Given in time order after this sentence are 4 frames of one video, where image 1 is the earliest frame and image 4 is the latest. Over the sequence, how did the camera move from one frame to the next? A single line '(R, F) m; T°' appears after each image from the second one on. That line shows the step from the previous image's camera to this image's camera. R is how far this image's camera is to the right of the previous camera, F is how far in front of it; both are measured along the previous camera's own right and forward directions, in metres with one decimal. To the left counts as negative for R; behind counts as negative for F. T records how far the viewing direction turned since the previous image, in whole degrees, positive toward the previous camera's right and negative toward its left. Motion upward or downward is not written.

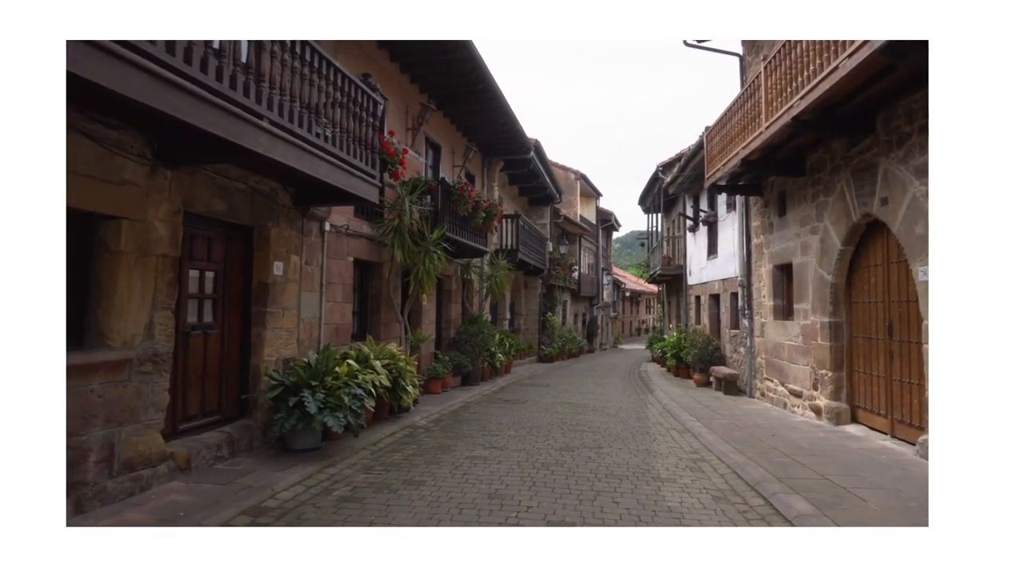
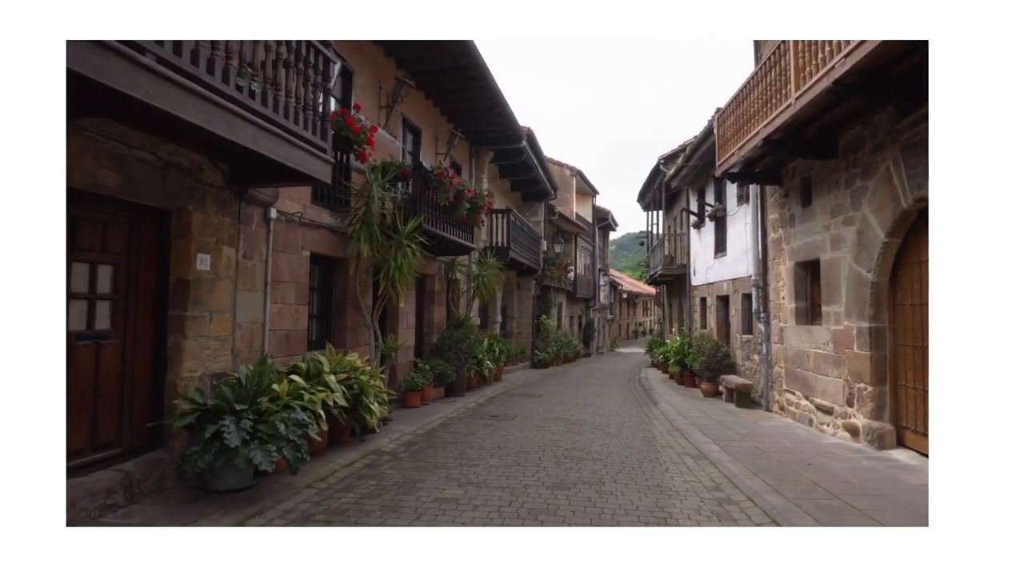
(+0.1, +1.1) m; 0°
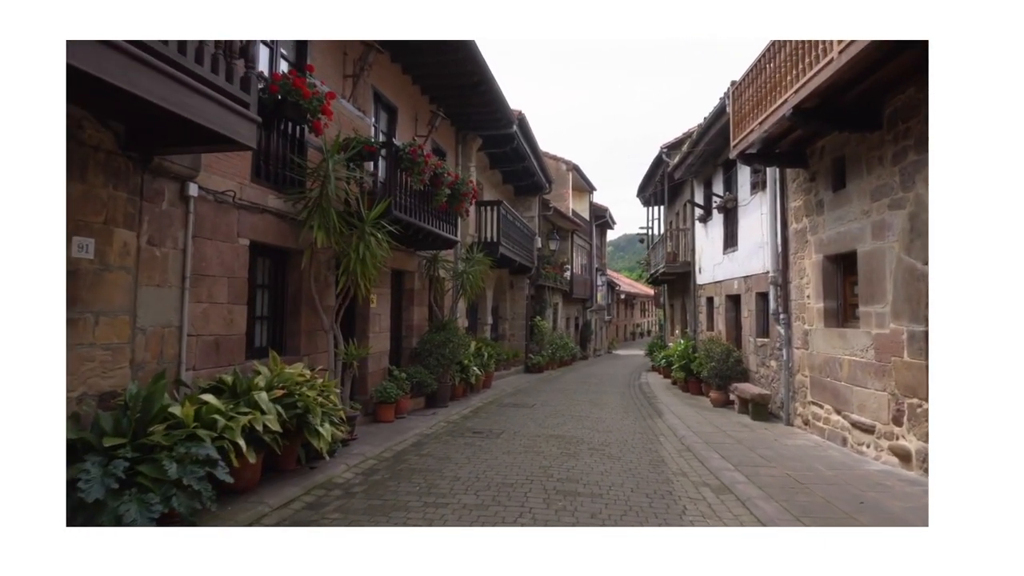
(+0.1, +1.1) m; 0°
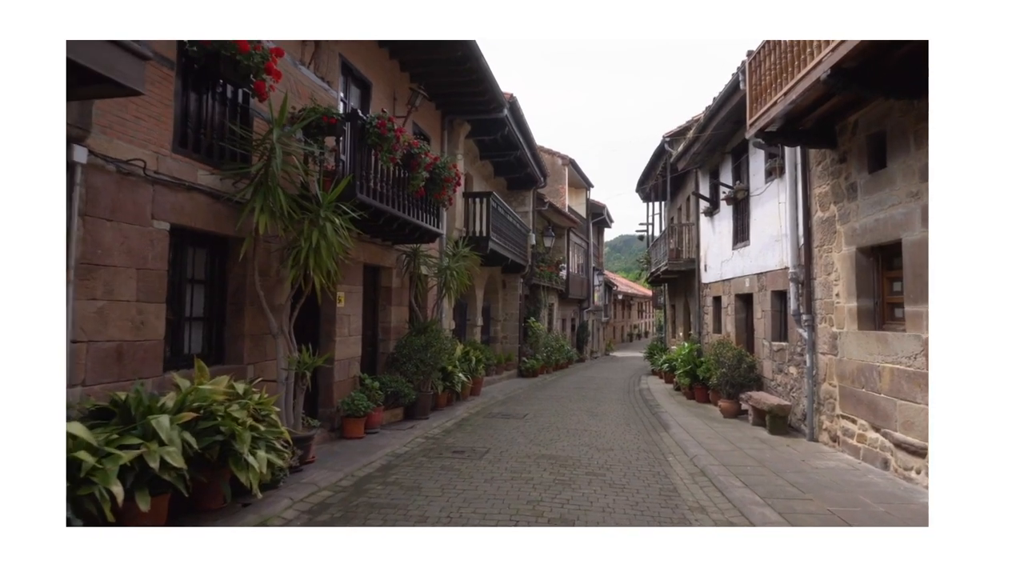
(+0.1, +1.0) m; 0°
